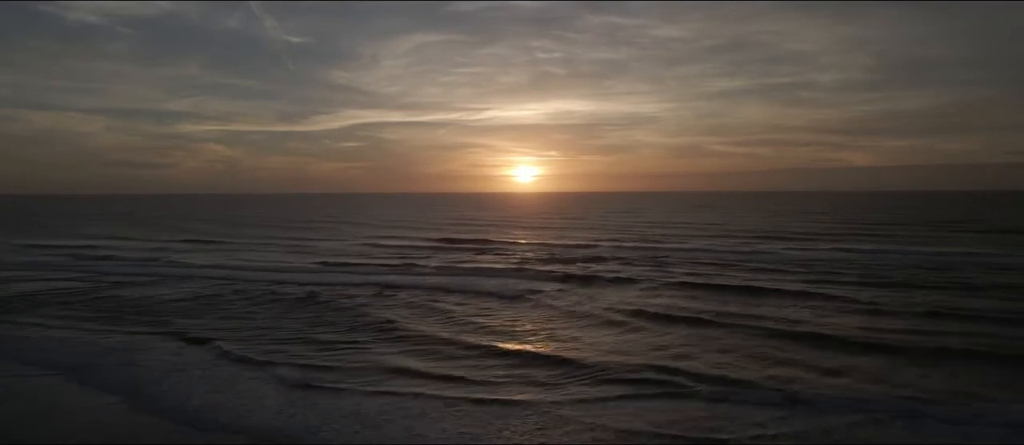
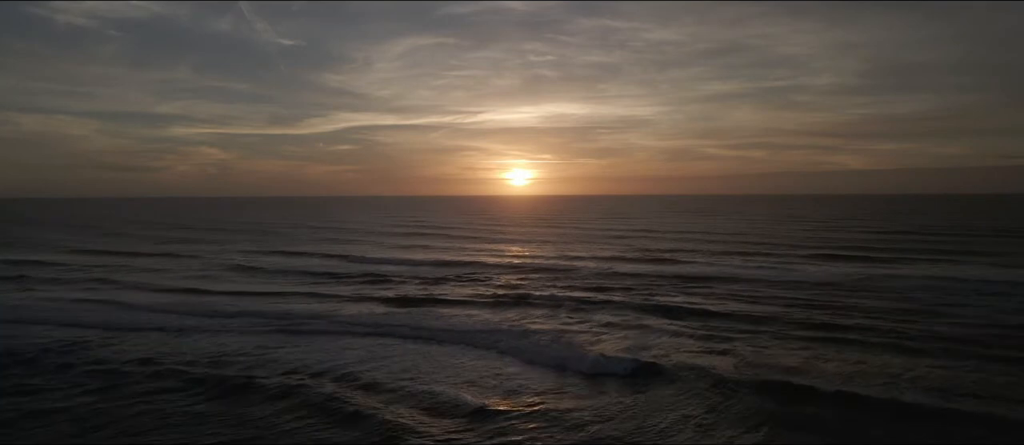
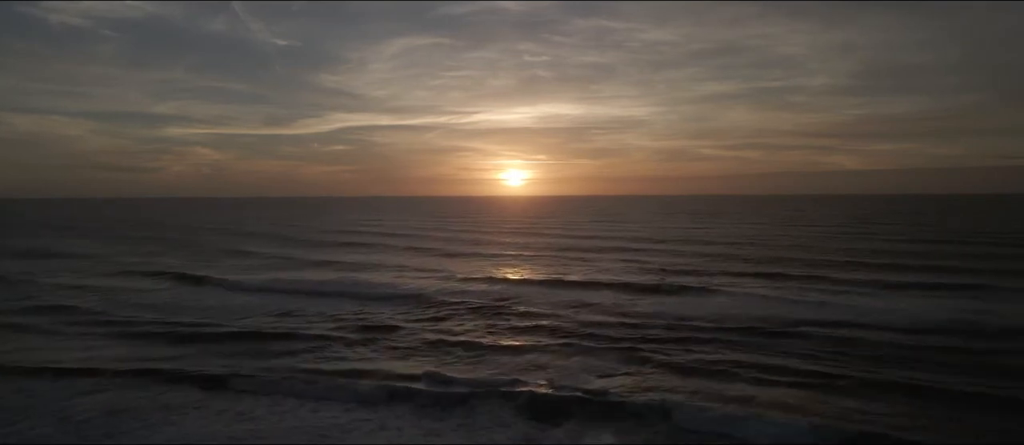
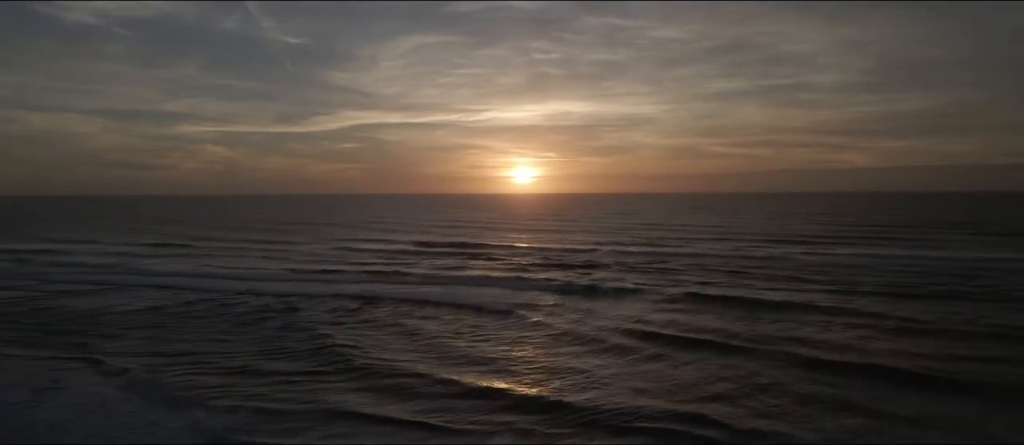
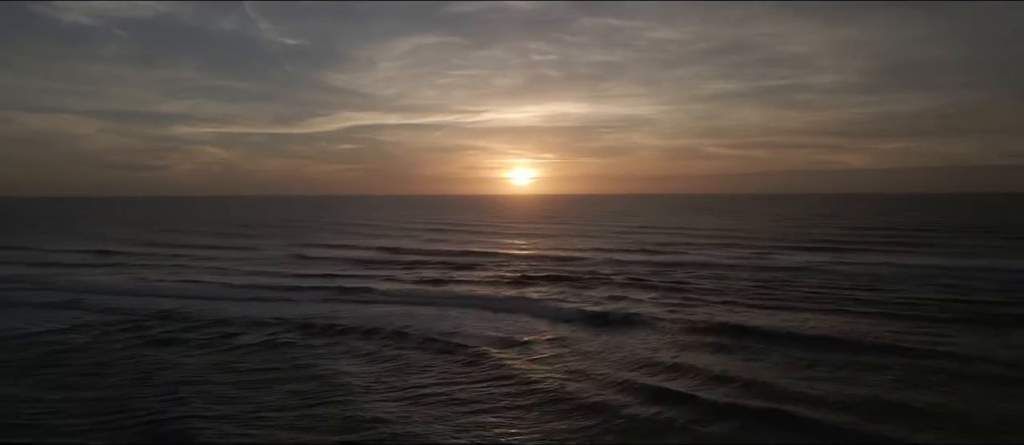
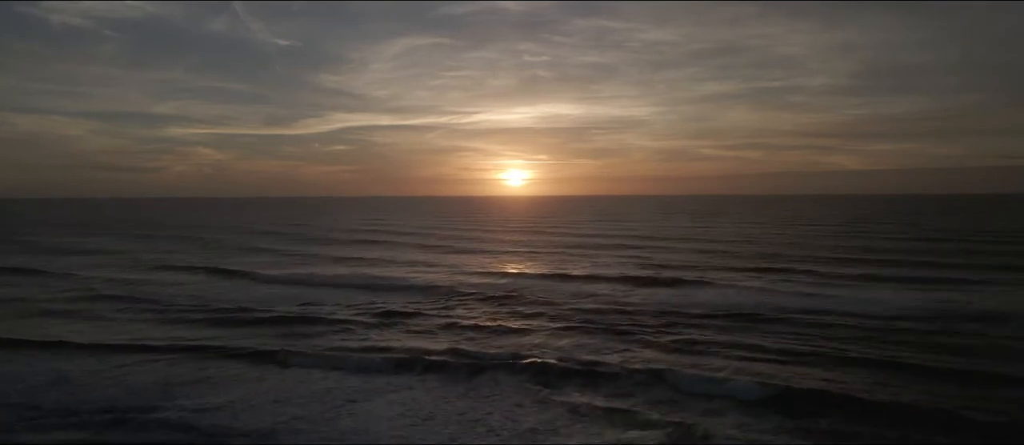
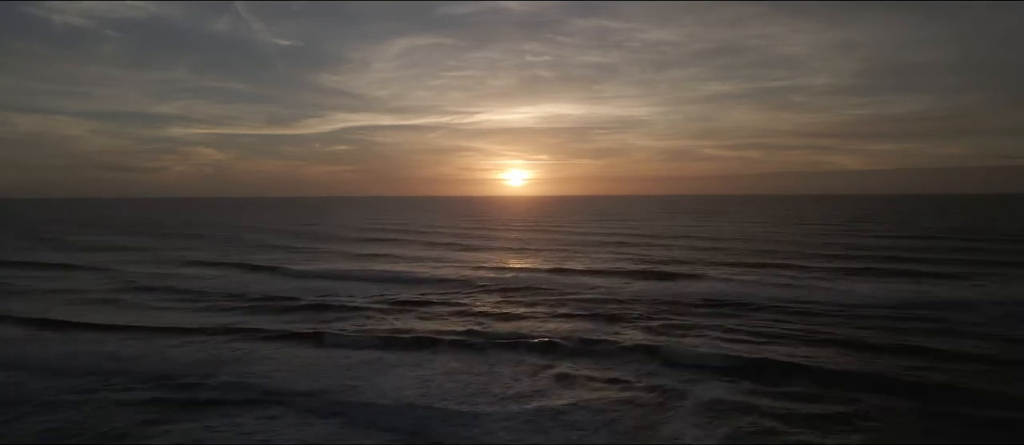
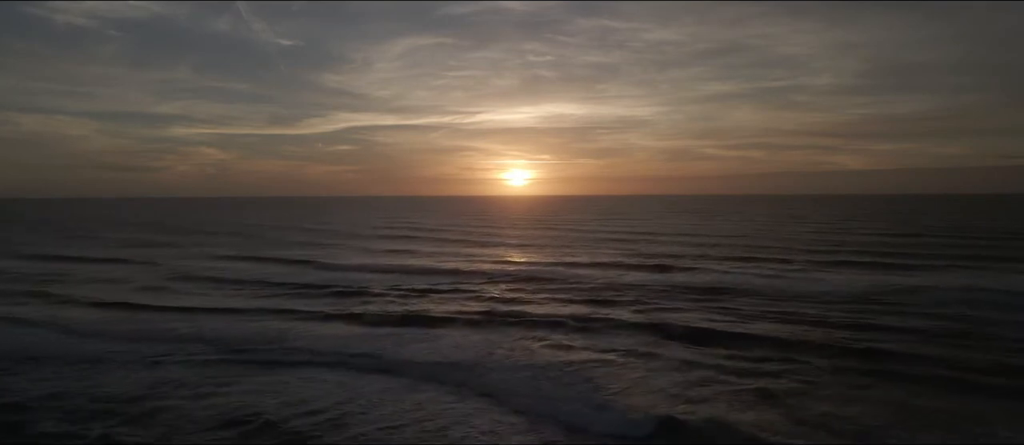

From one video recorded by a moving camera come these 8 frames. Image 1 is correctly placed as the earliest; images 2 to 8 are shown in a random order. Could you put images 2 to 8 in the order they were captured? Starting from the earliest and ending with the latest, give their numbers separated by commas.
4, 5, 2, 8, 7, 6, 3
